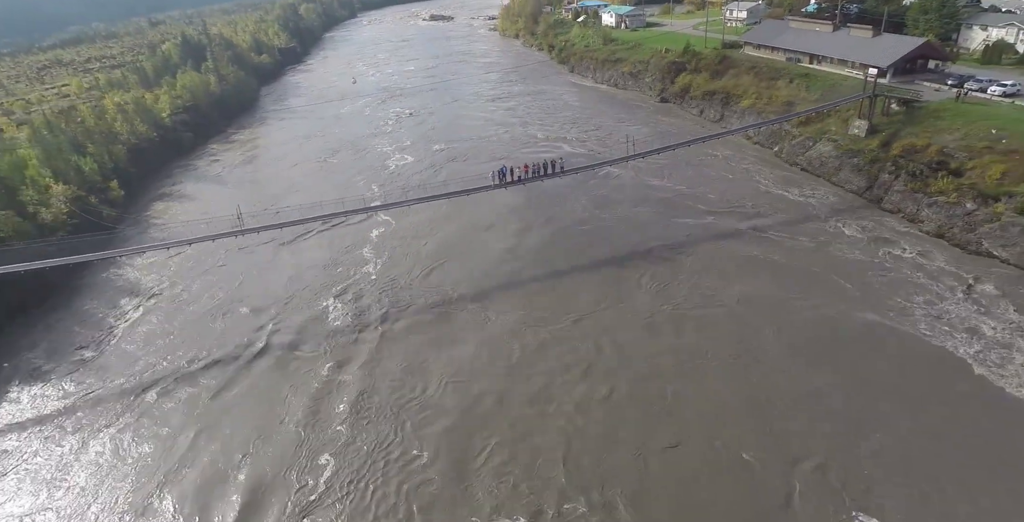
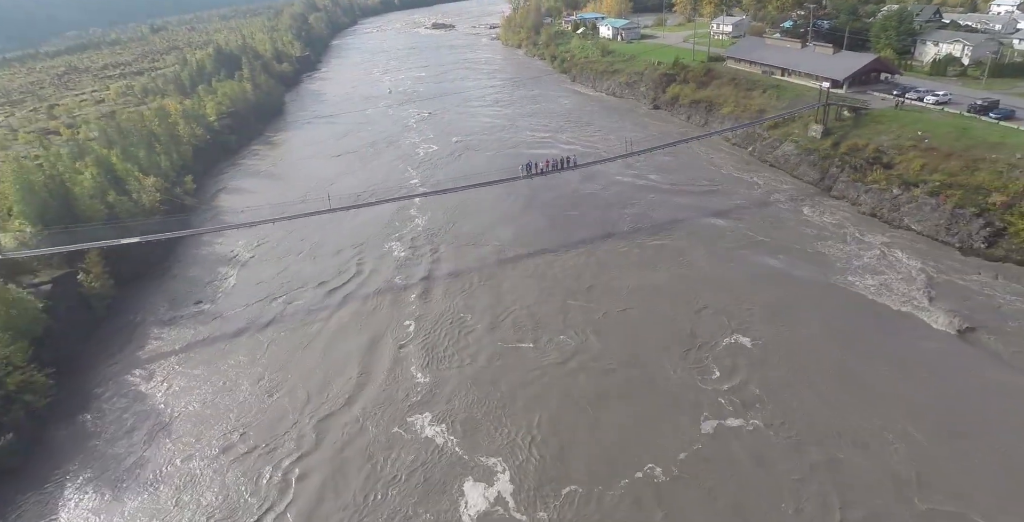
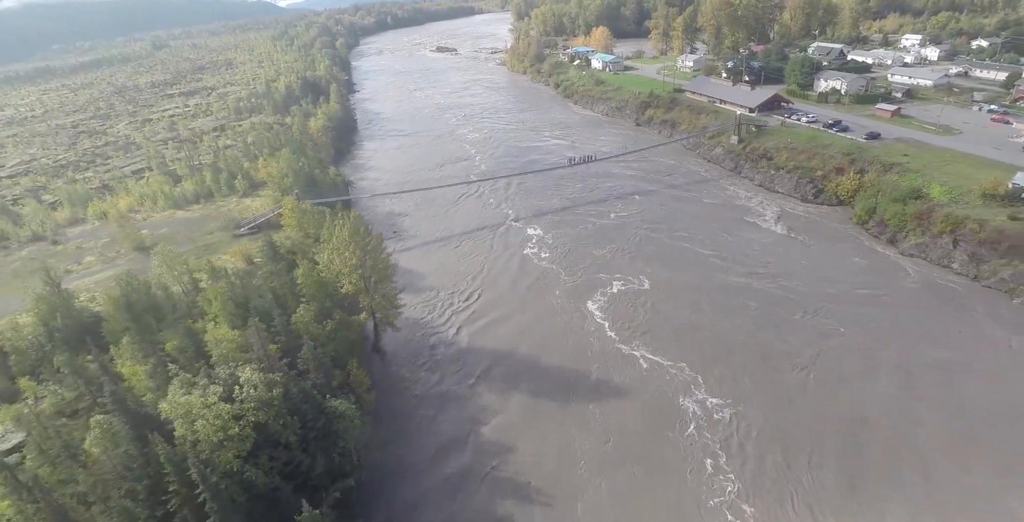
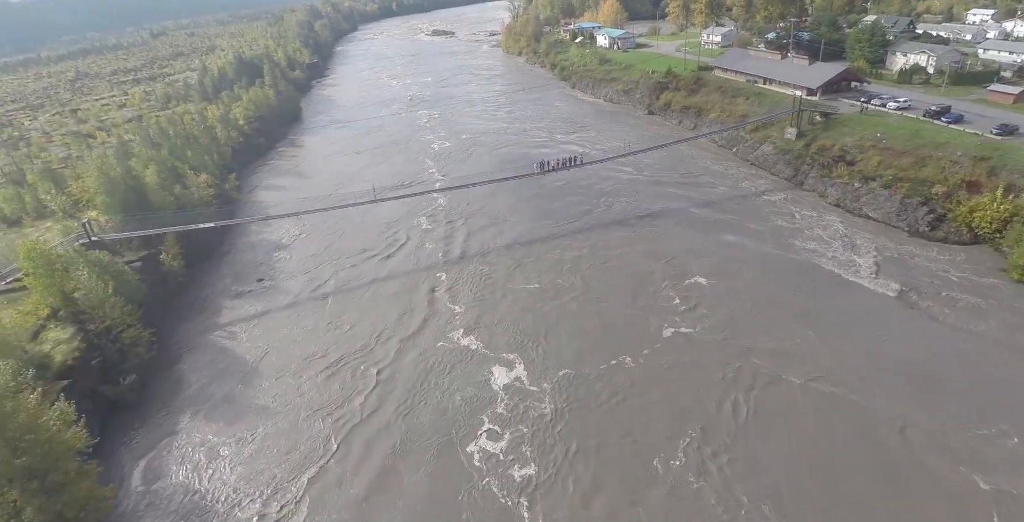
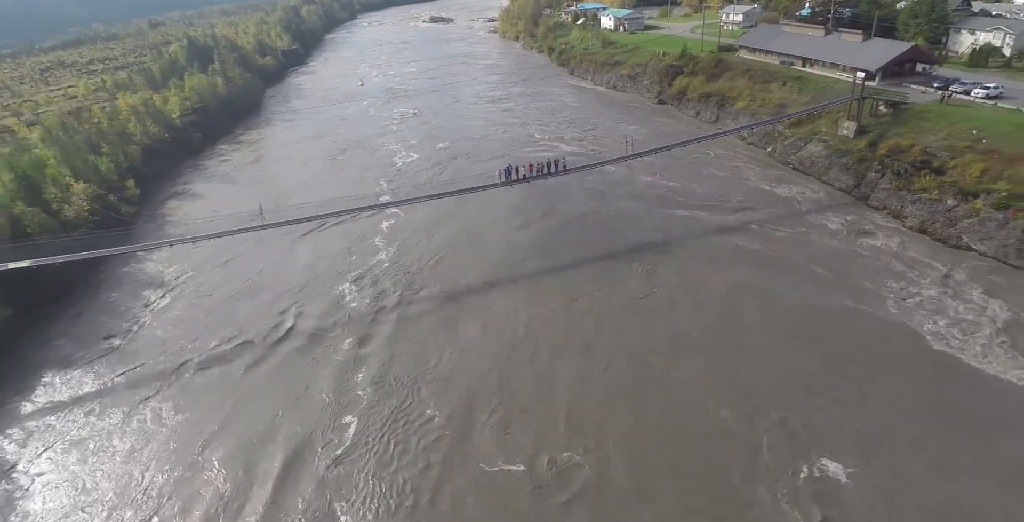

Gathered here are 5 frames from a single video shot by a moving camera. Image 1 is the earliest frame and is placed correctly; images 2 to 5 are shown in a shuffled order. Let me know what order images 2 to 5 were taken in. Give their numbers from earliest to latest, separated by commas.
5, 2, 4, 3
